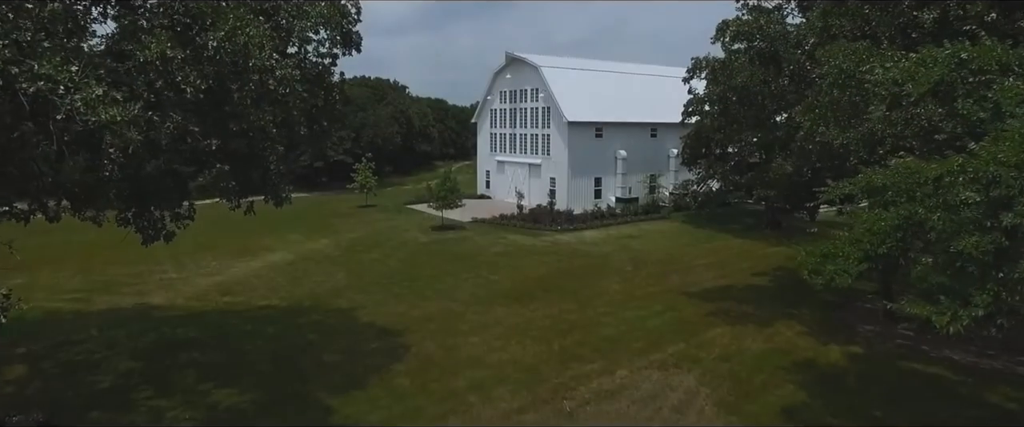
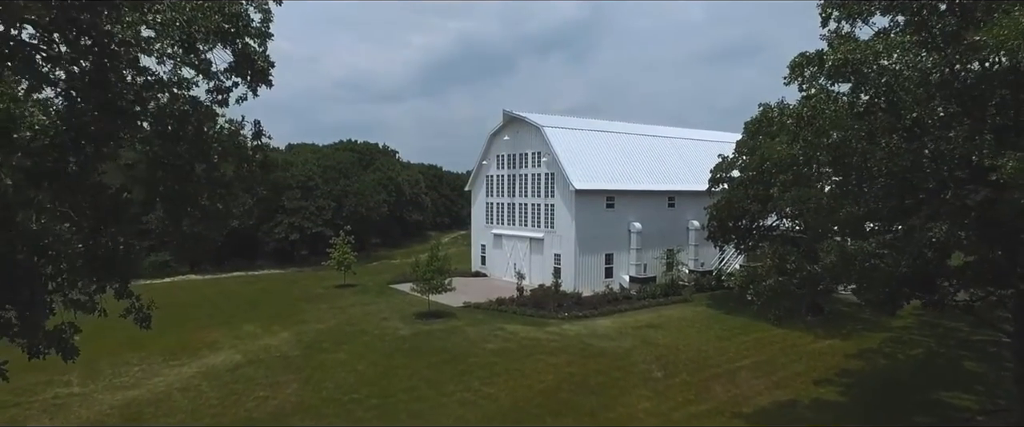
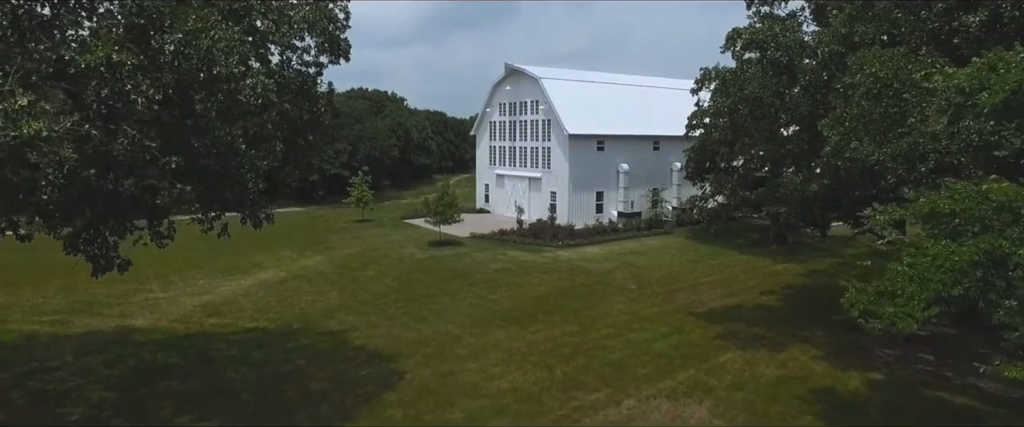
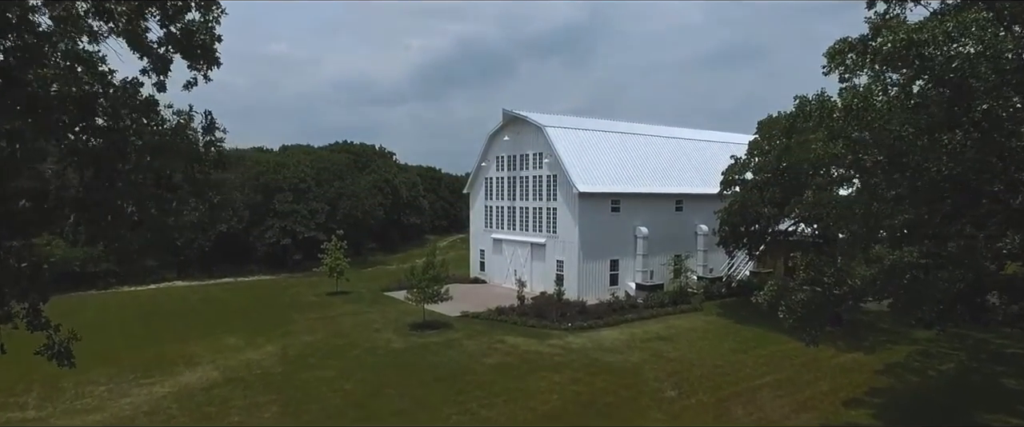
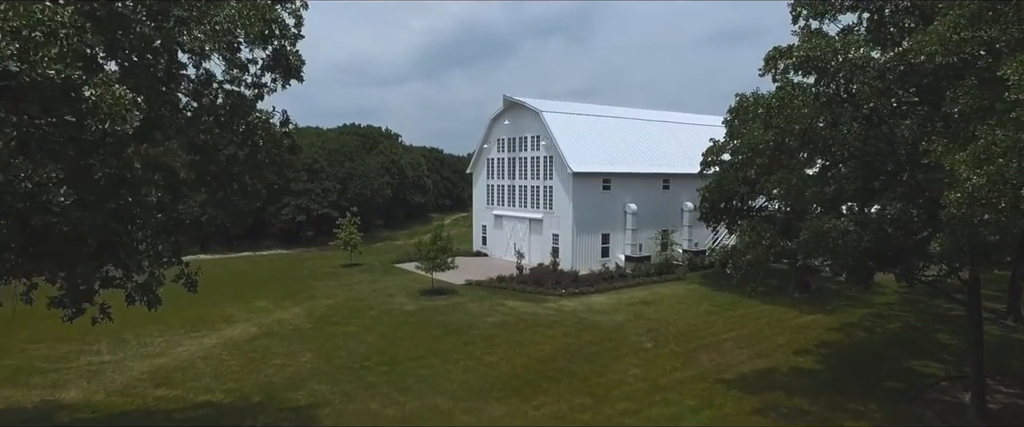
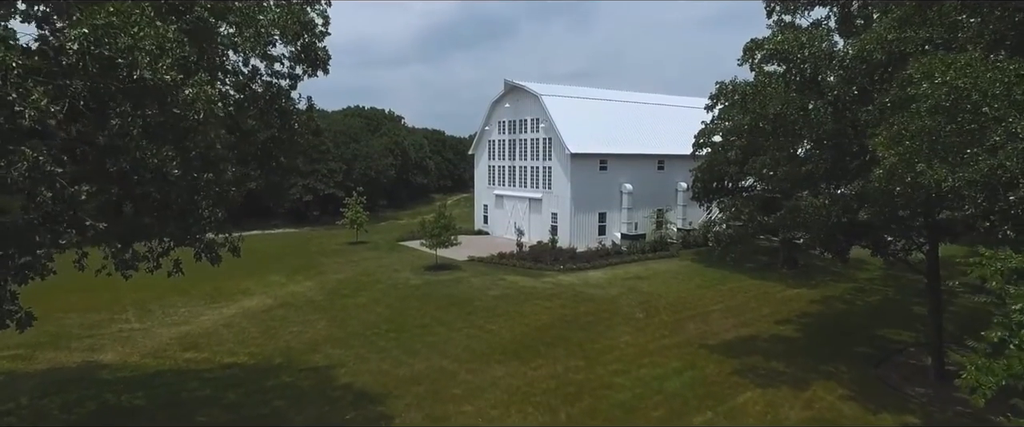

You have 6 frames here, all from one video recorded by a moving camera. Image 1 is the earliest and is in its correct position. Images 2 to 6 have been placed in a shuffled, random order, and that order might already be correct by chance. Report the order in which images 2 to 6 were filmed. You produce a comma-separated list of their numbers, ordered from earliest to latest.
3, 6, 5, 2, 4
